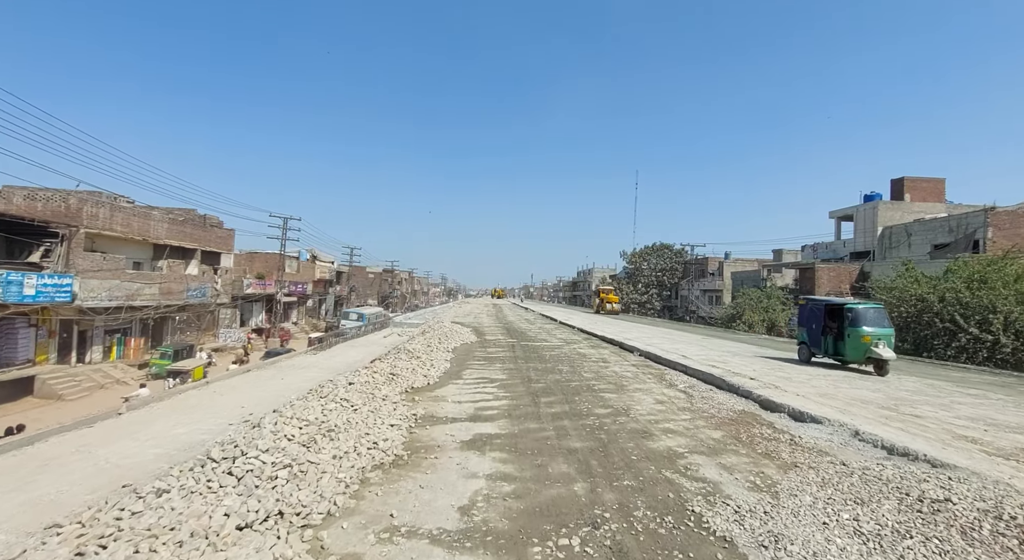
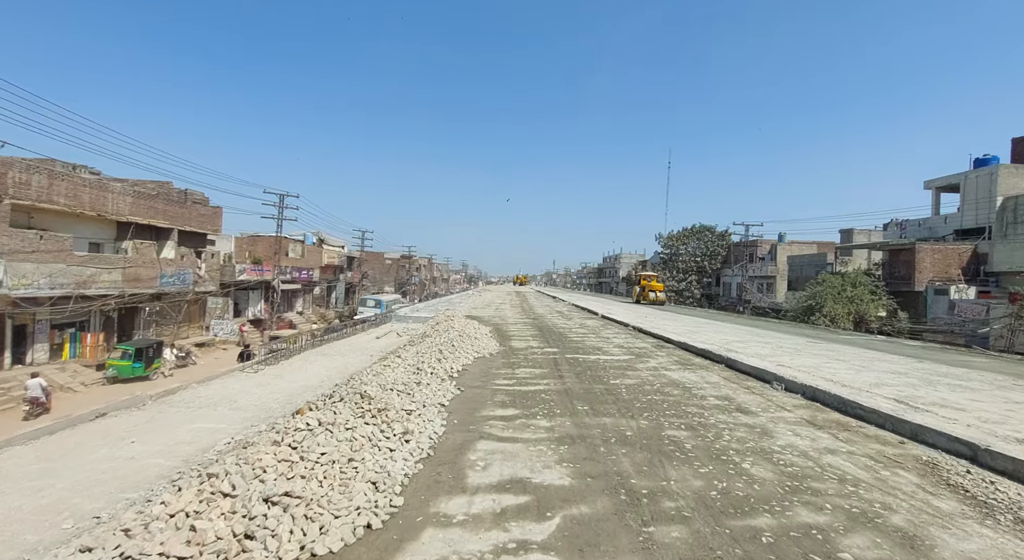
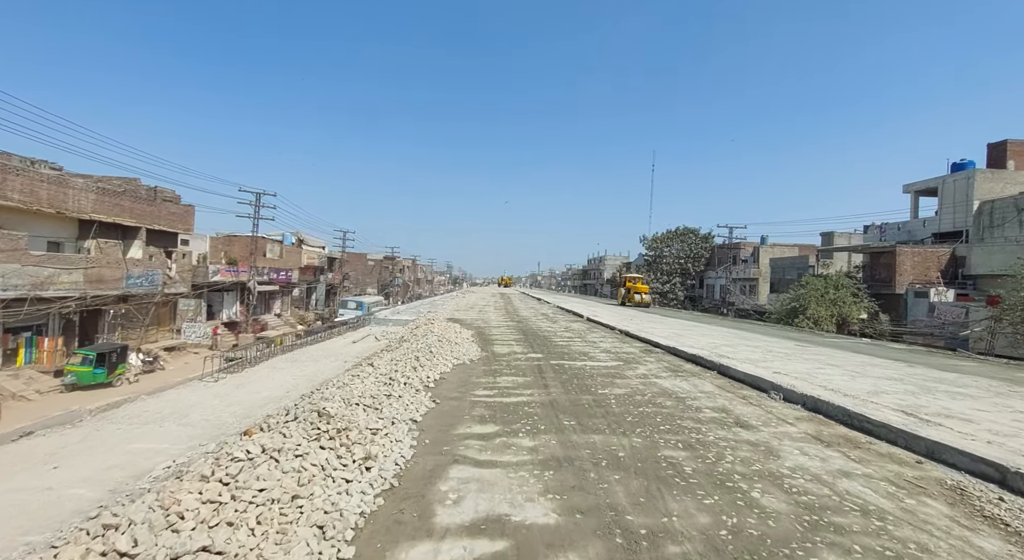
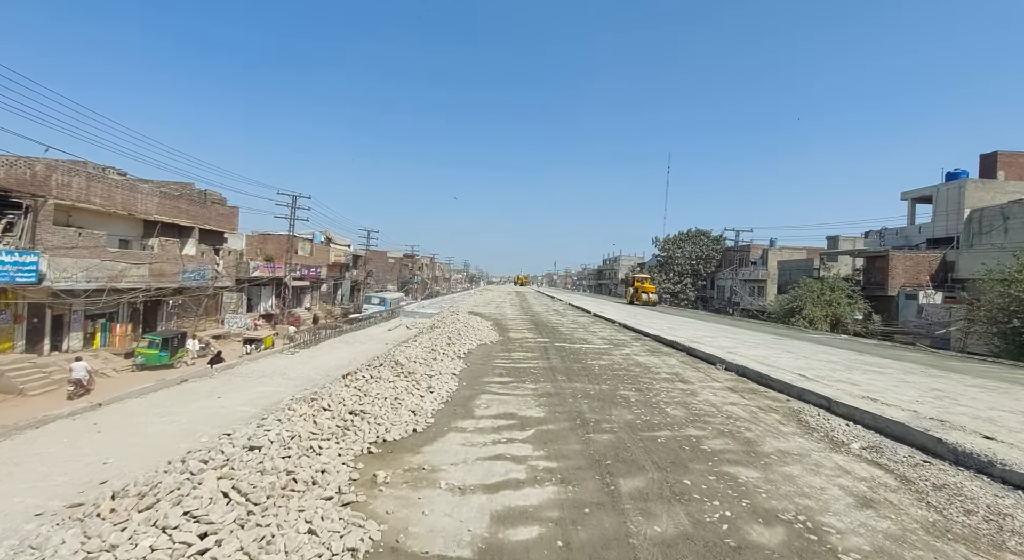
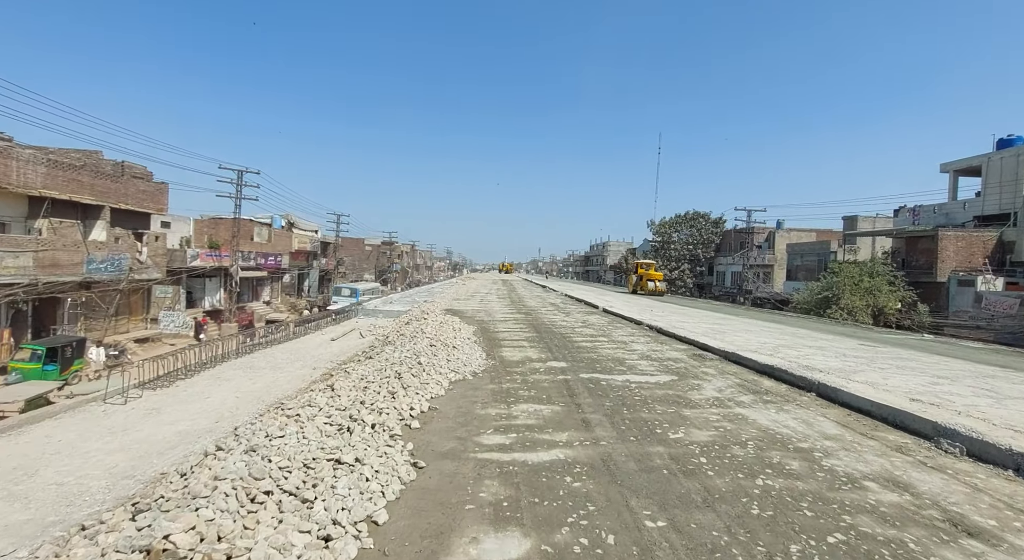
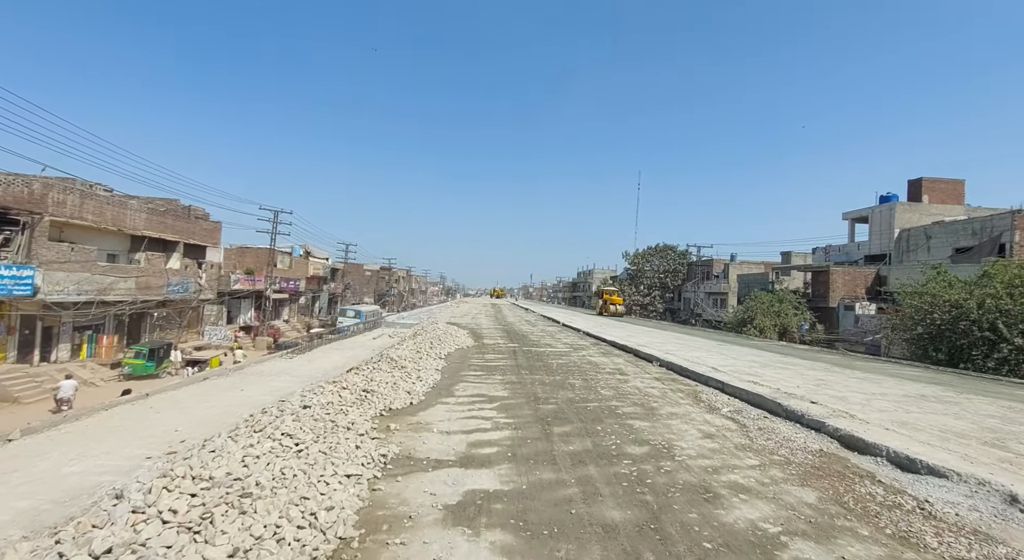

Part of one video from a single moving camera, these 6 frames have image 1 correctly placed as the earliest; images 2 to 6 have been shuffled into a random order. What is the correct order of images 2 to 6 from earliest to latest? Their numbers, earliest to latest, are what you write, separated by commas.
6, 4, 2, 3, 5
